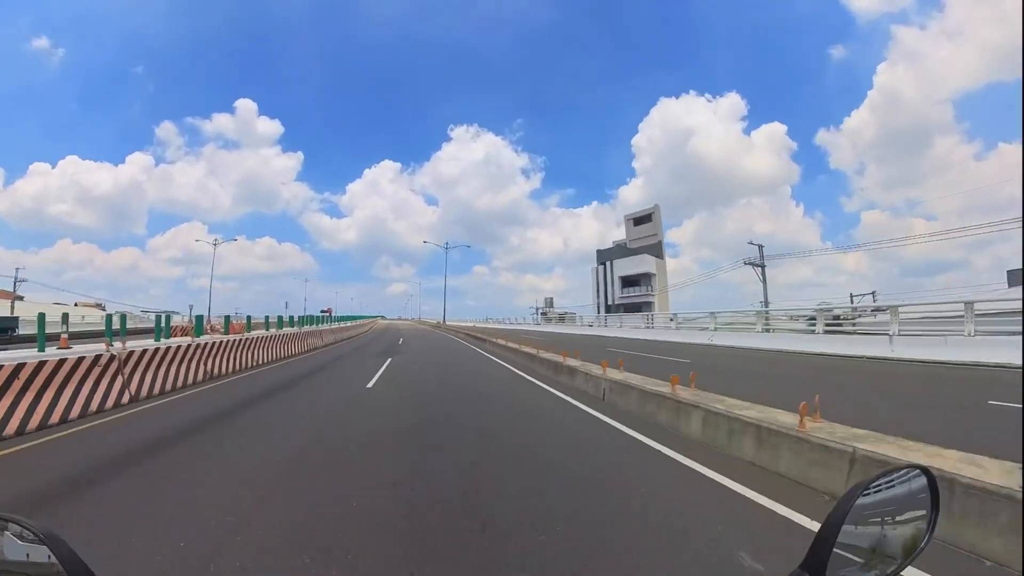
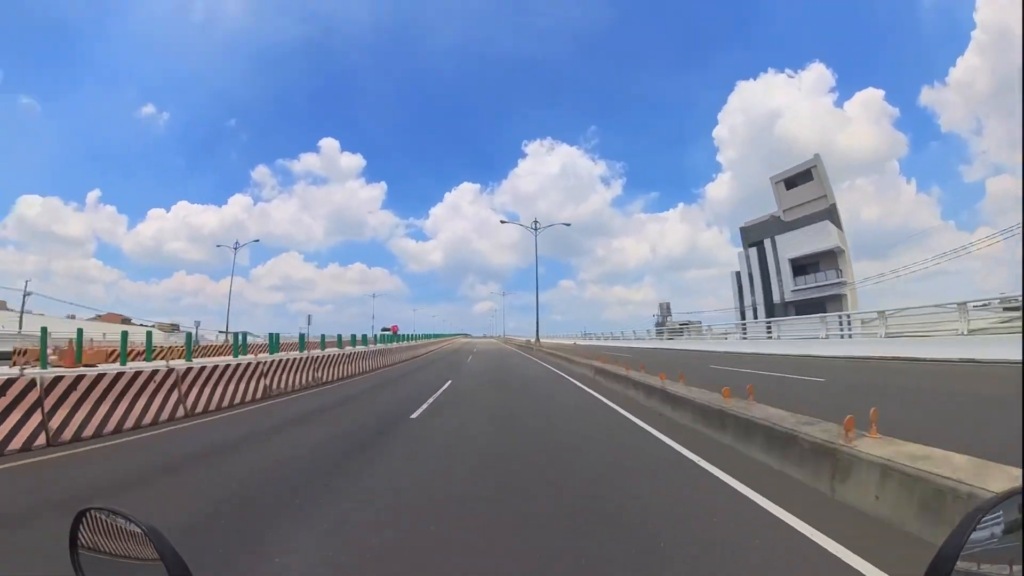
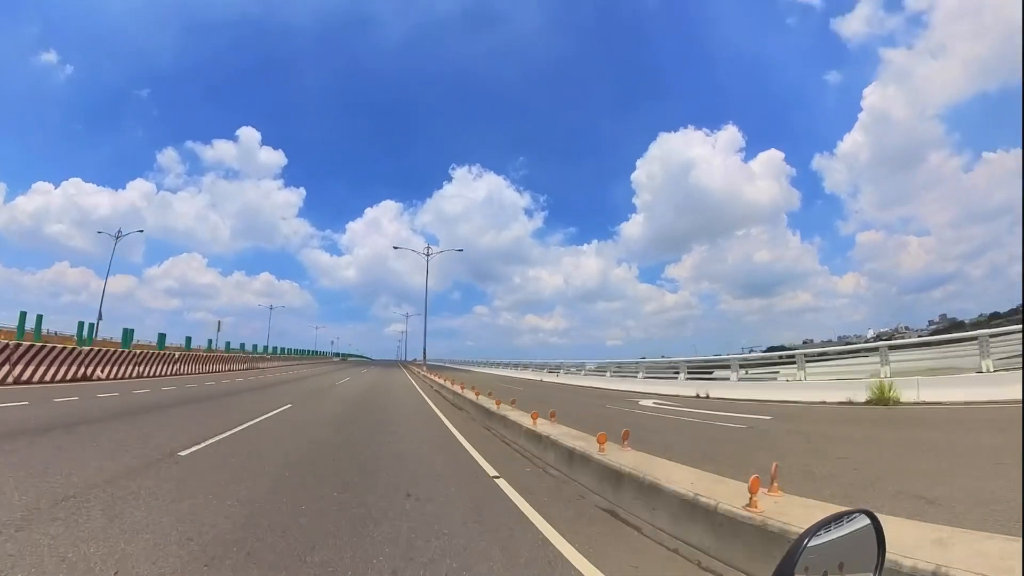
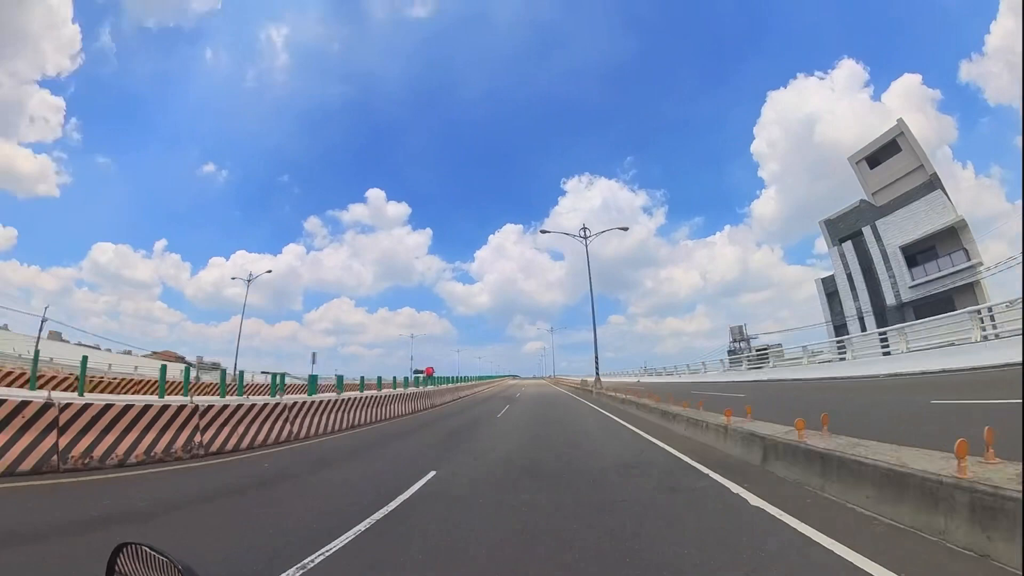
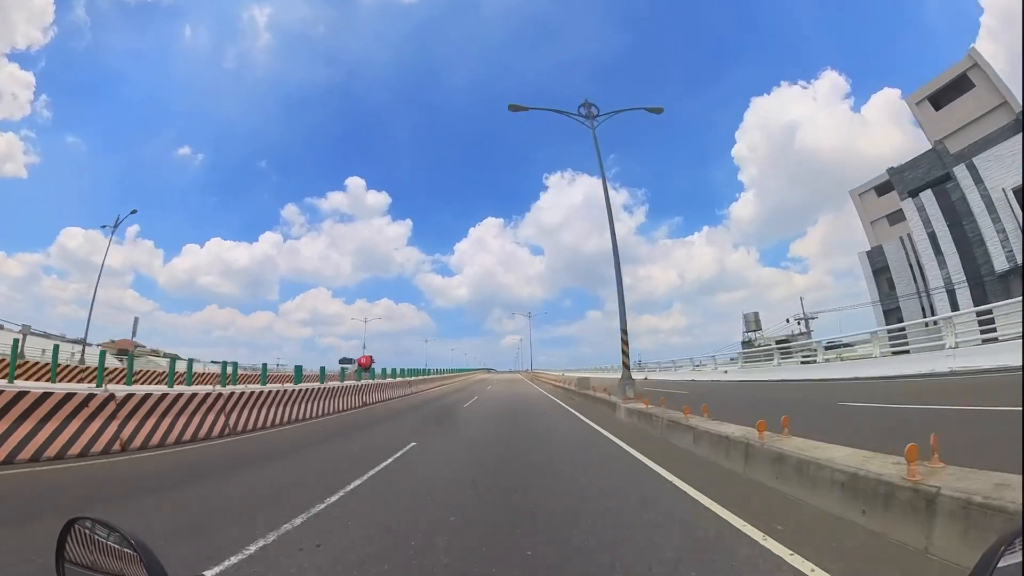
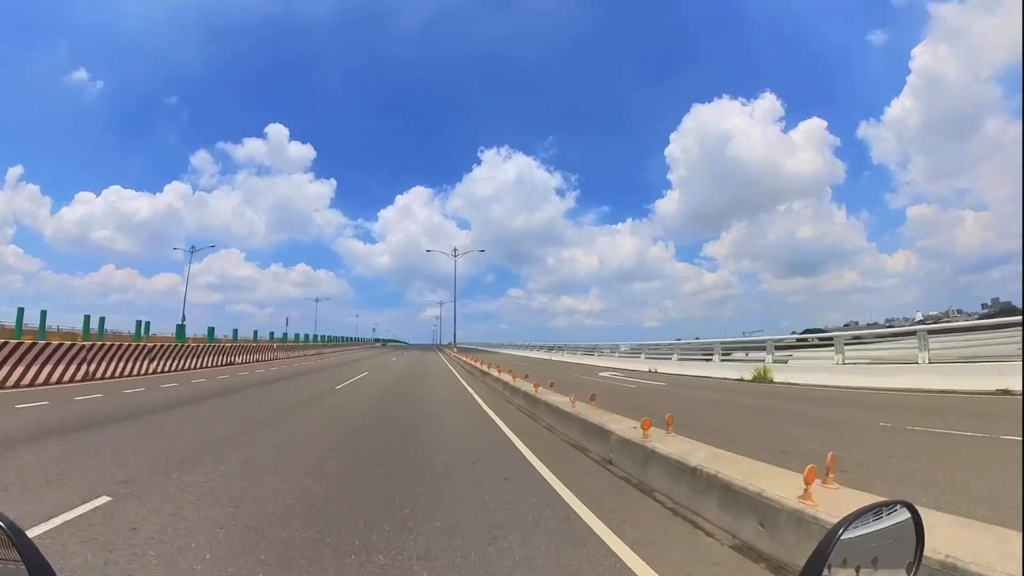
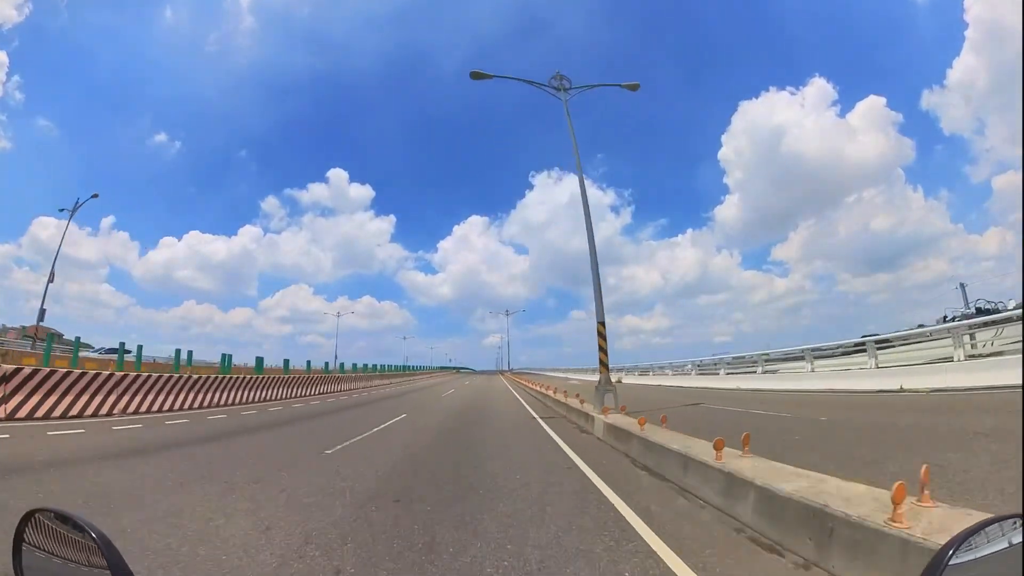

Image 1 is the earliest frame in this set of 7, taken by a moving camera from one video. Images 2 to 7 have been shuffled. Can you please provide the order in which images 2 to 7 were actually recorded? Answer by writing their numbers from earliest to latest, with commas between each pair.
2, 4, 5, 7, 6, 3
